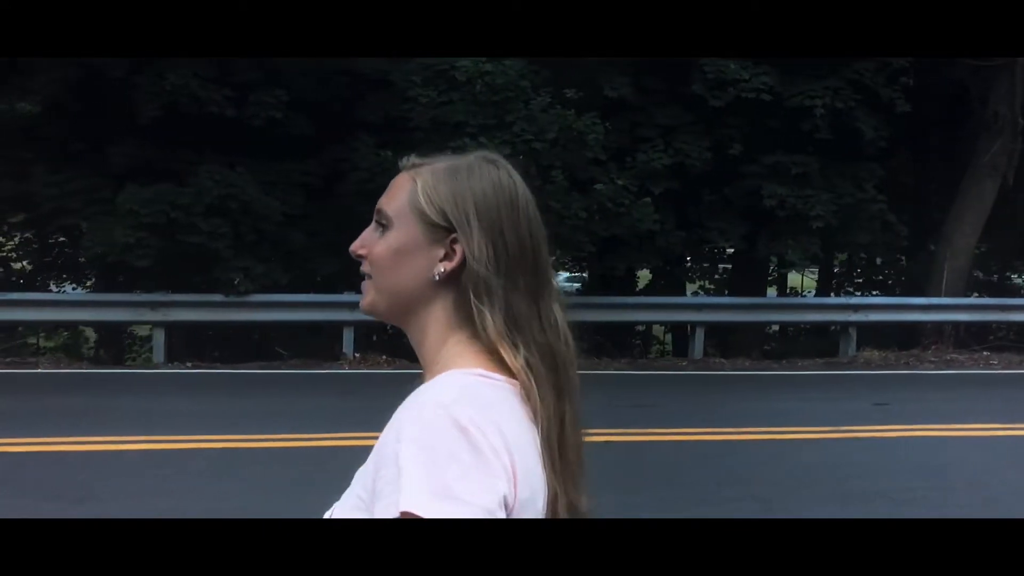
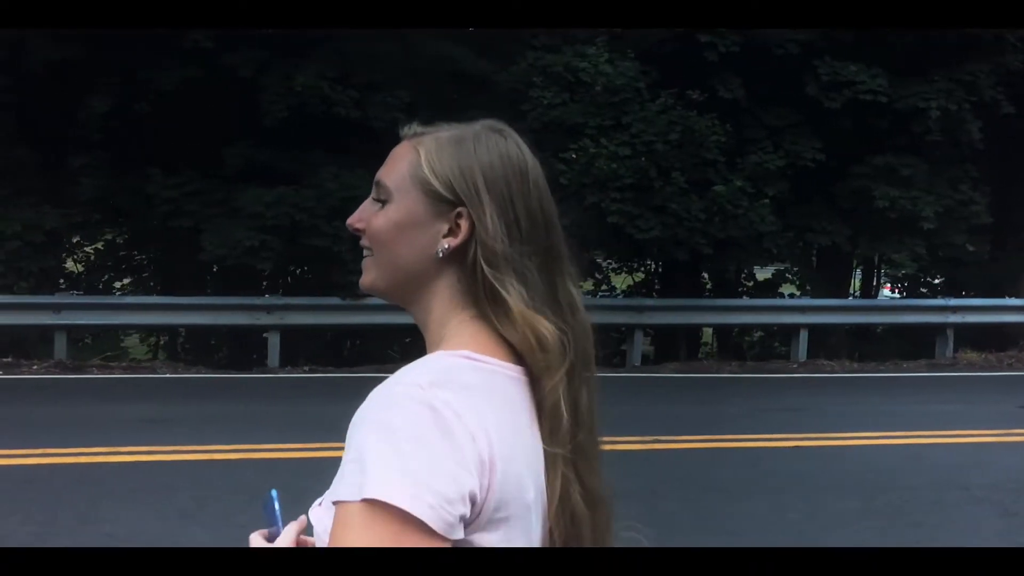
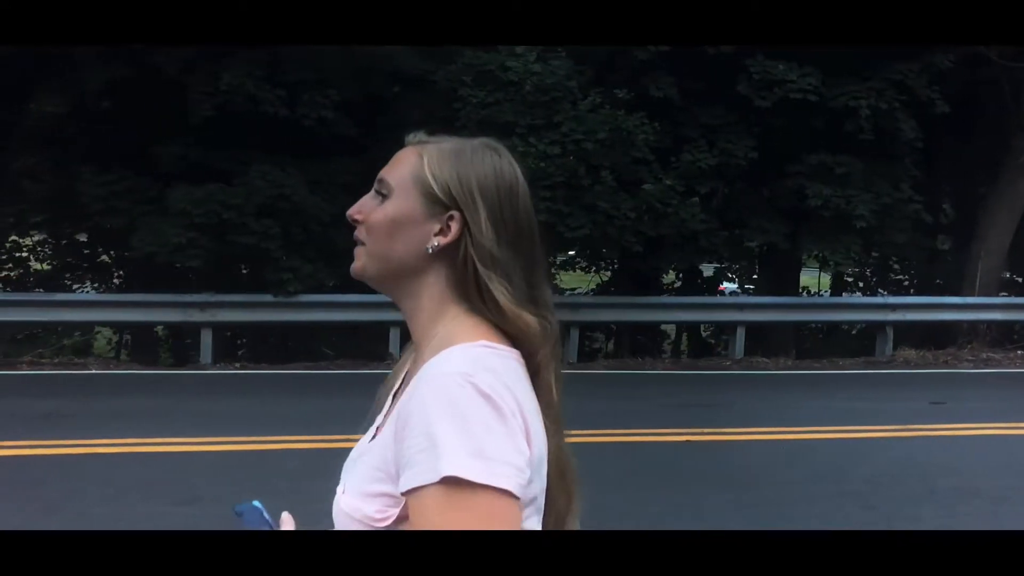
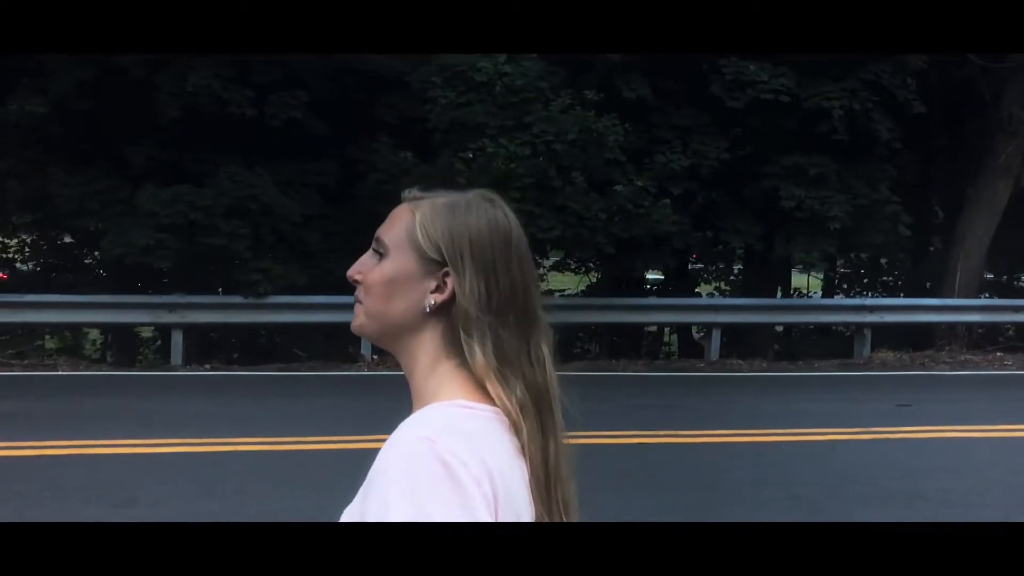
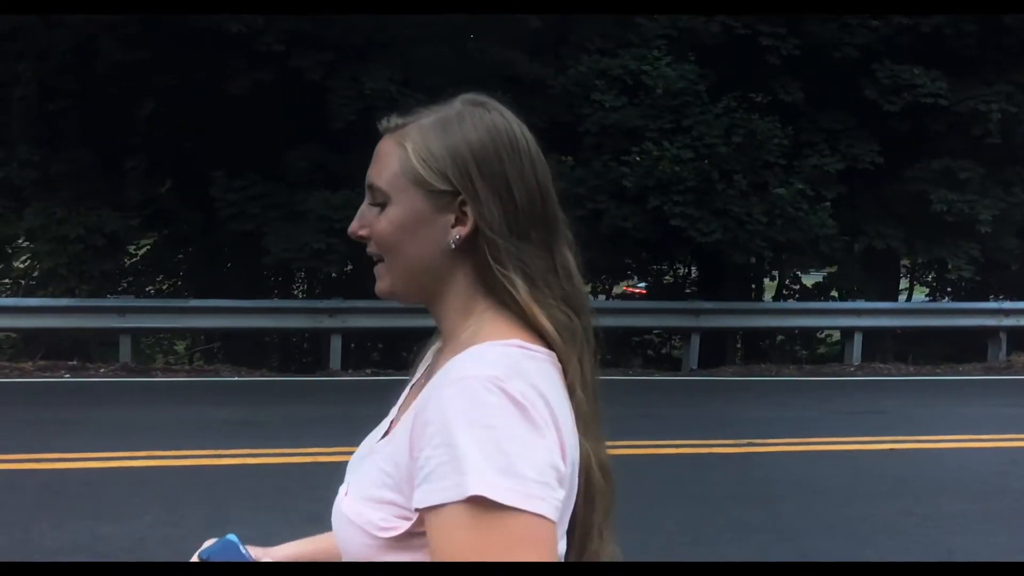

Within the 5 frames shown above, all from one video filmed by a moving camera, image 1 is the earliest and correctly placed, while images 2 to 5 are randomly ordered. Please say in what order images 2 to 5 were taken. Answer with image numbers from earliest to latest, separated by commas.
4, 3, 2, 5
